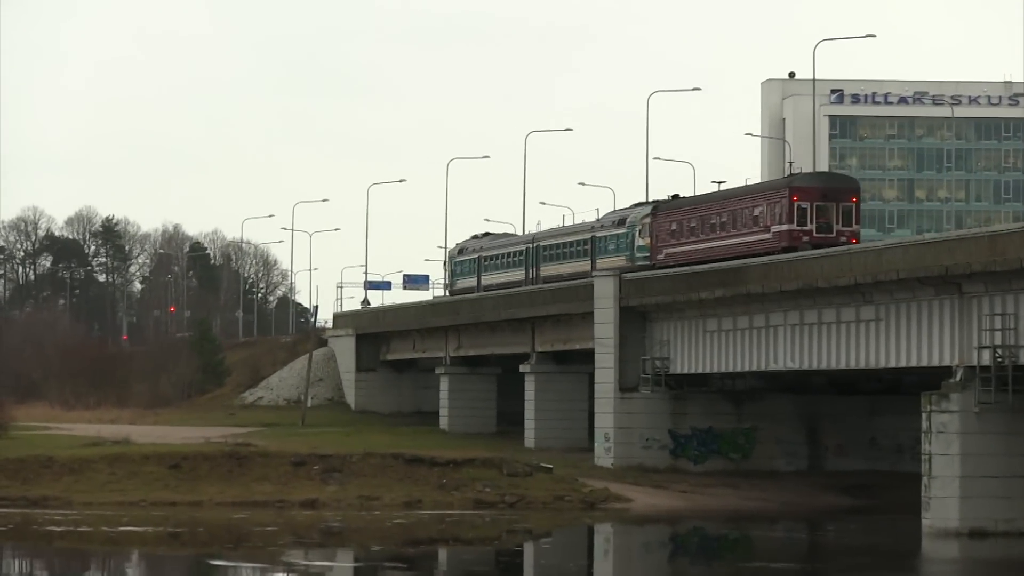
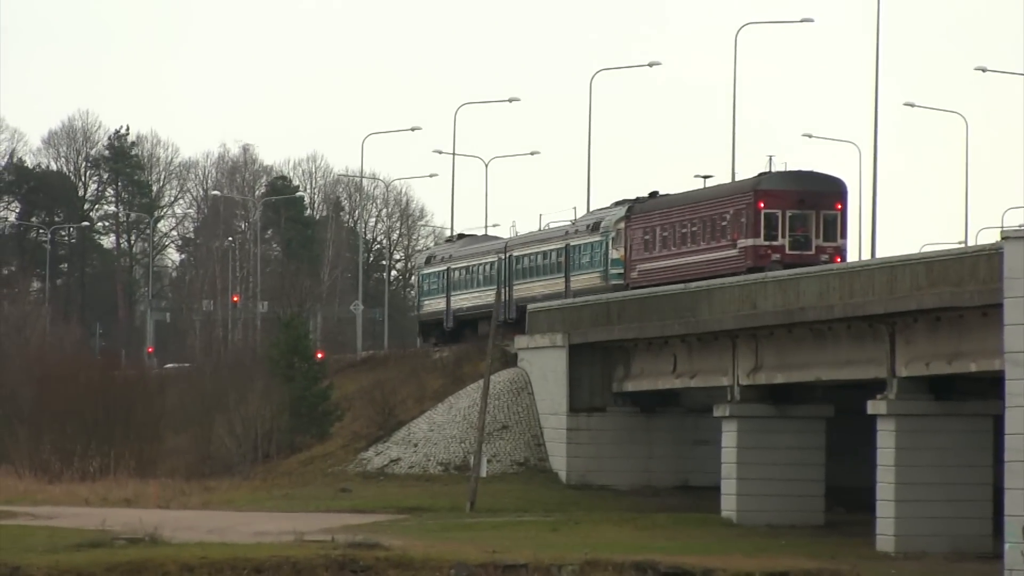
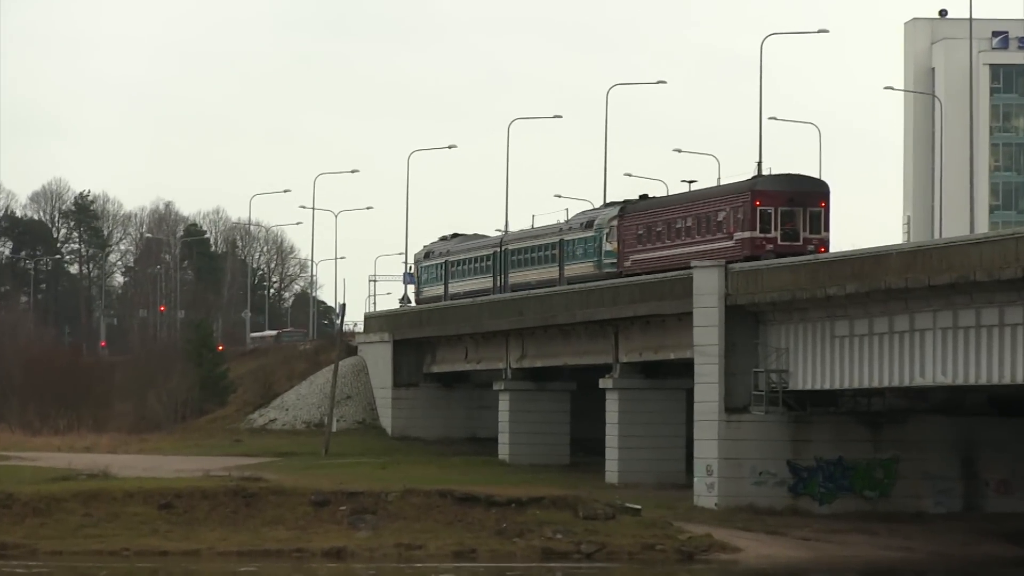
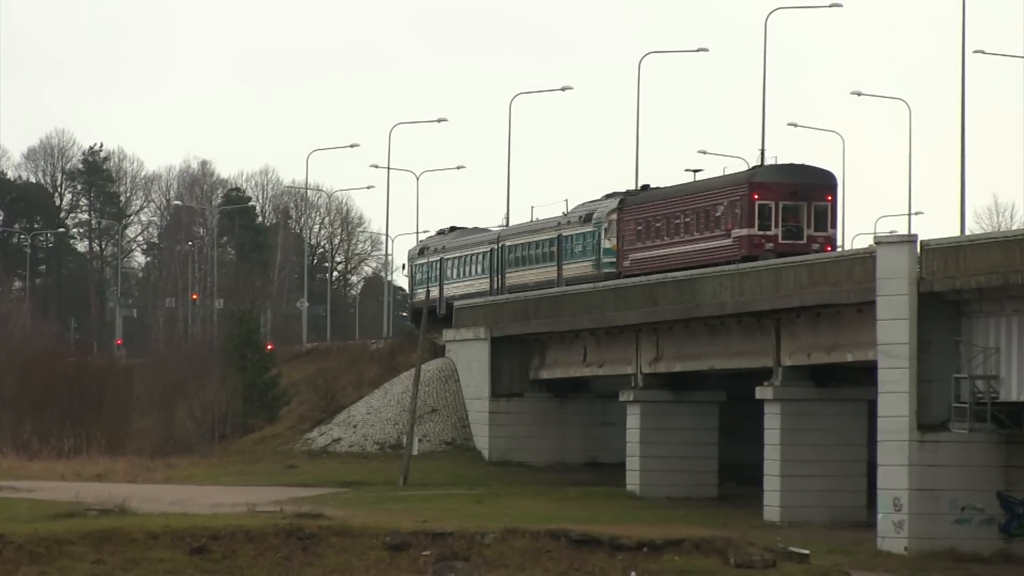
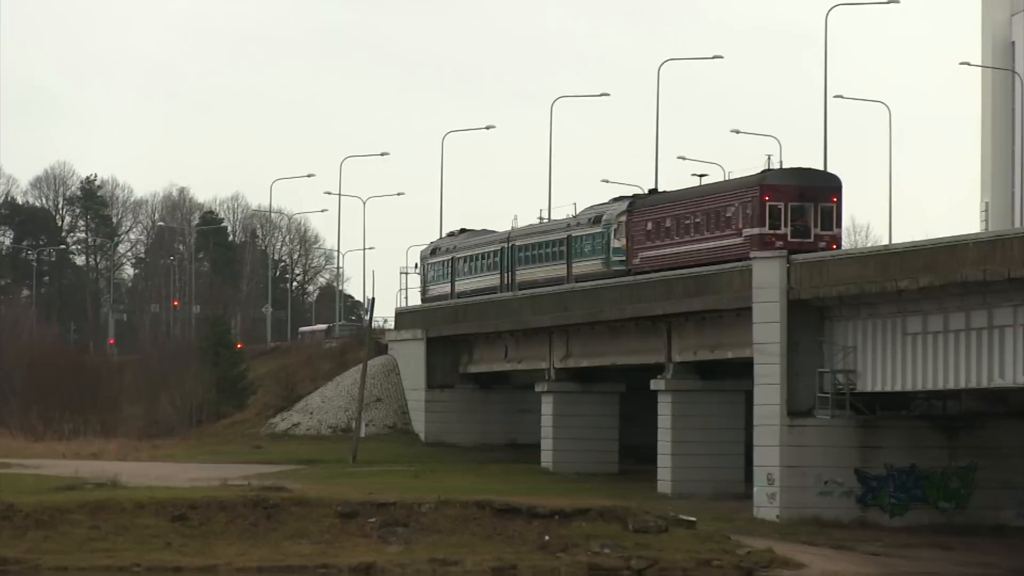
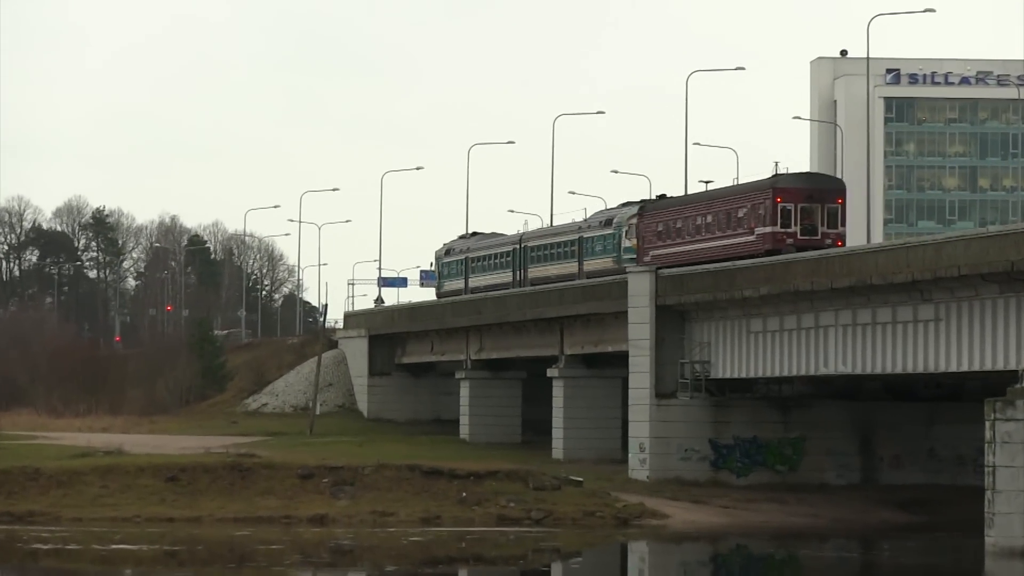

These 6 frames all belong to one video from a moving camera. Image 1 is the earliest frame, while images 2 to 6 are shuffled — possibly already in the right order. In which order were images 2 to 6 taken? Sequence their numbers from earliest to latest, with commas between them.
6, 3, 5, 4, 2
